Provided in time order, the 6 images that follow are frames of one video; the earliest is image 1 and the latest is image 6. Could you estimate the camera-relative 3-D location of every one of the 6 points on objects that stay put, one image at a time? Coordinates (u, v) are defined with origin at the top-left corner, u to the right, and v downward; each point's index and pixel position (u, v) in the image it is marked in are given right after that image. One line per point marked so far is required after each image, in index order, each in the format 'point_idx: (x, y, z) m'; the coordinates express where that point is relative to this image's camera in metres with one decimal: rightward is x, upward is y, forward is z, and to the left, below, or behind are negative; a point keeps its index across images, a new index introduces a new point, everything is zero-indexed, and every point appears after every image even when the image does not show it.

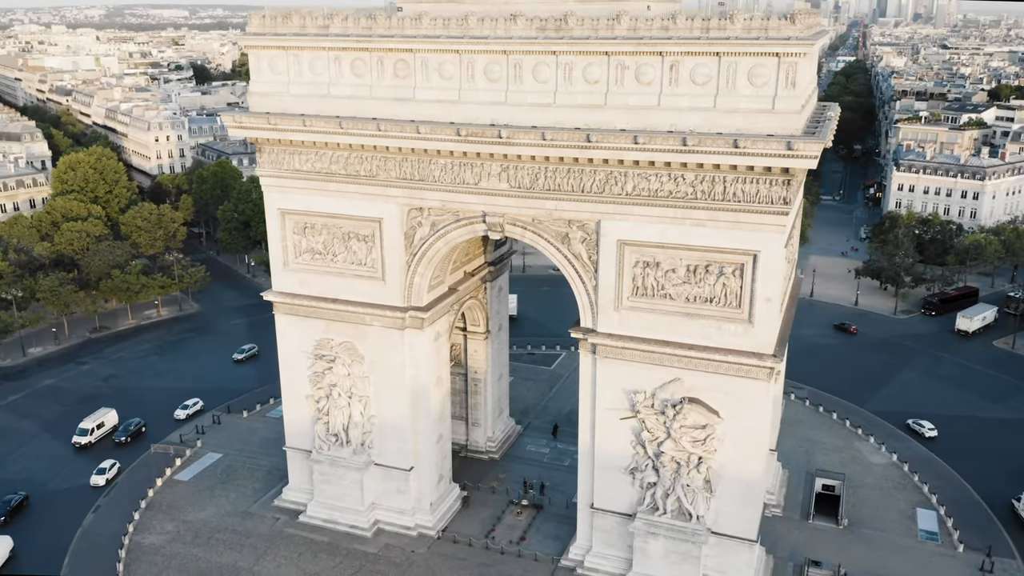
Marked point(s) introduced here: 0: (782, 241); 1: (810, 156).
0: (+6.5, +1.1, +19.8) m
1: (+6.7, +3.0, +18.4) m
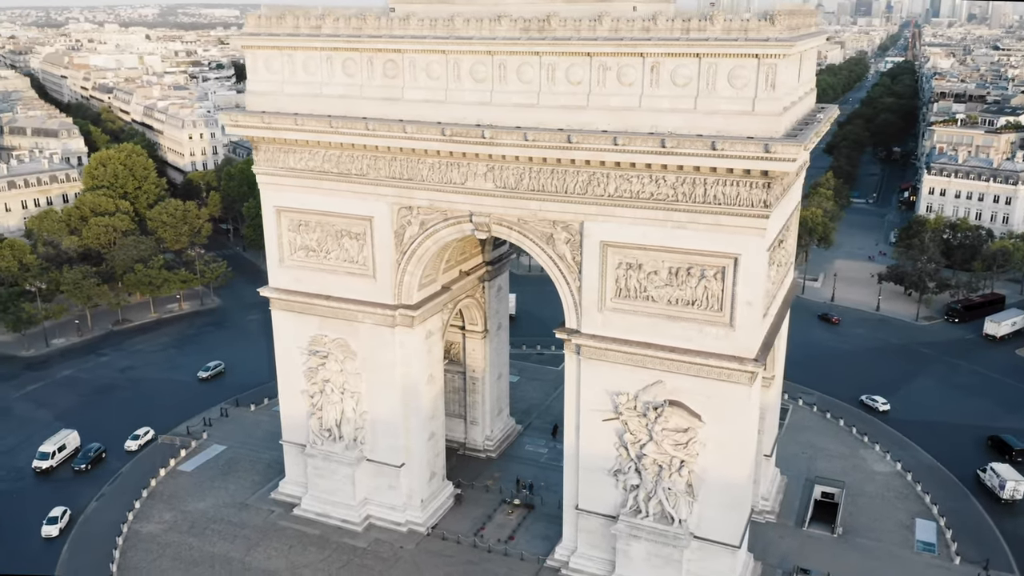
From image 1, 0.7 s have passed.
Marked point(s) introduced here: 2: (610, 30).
0: (+6.0, +1.0, +19.6) m
1: (+6.1, +2.9, +18.2) m
2: (+2.4, +6.3, +19.9) m
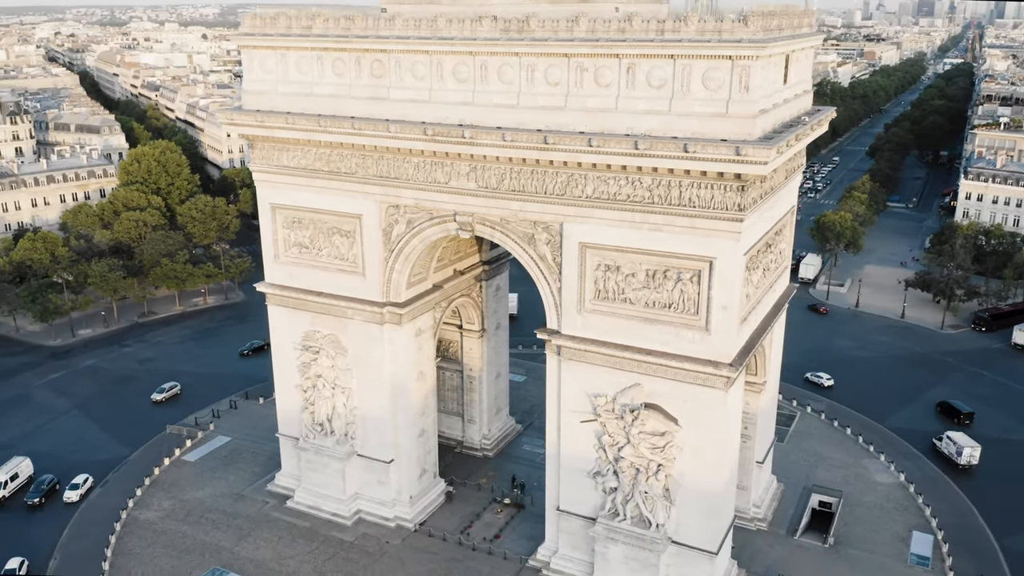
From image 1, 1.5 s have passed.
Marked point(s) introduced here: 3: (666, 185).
0: (+5.3, +0.9, +19.4) m
1: (+5.4, +2.8, +18.0) m
2: (+1.8, +6.3, +19.9) m
3: (+3.7, +2.5, +19.7) m
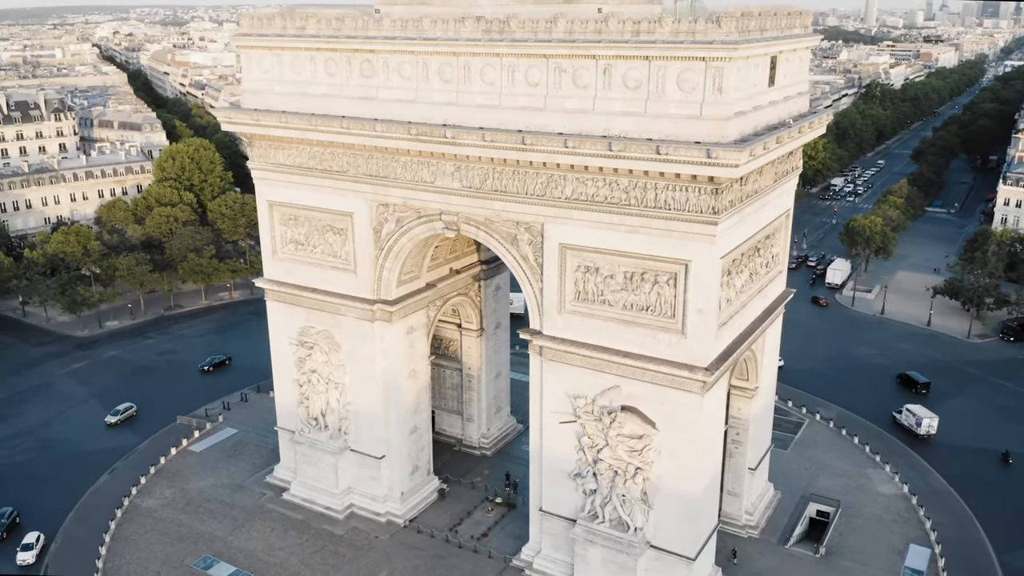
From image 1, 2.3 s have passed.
0: (+4.7, +0.9, +19.2) m
1: (+4.7, +2.7, +17.8) m
2: (+1.3, +6.2, +19.9) m
3: (+3.1, +2.4, +19.6) m
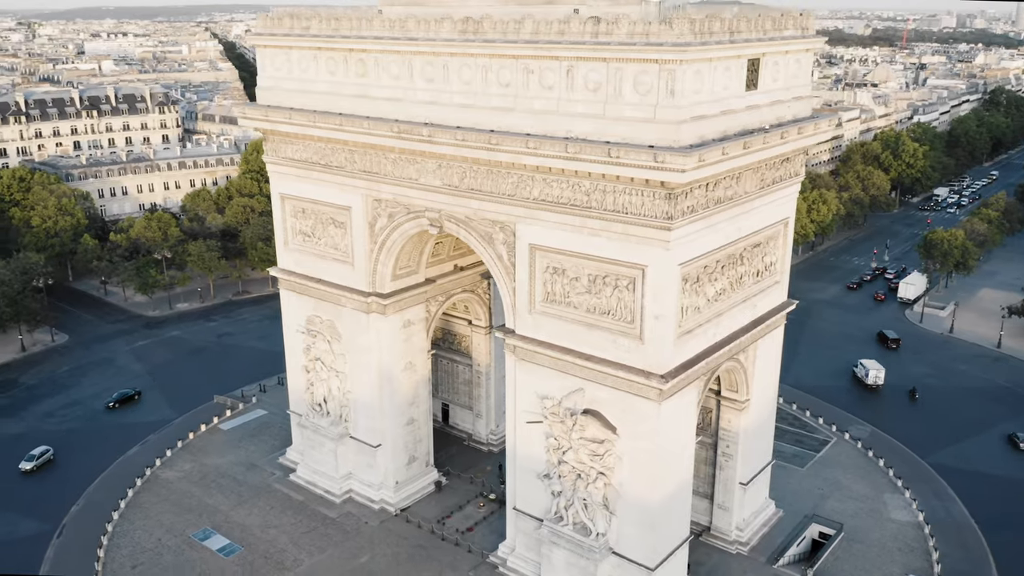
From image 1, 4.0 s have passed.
0: (+3.6, +0.7, +18.8) m
1: (+3.5, +2.6, +17.5) m
2: (+0.5, +6.2, +19.9) m
3: (+2.2, +2.3, +19.5) m
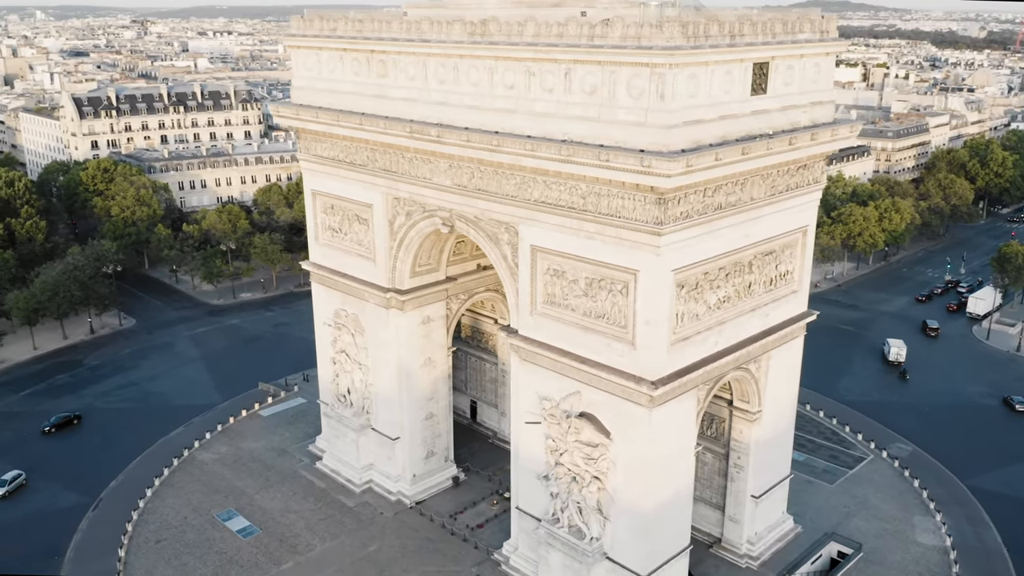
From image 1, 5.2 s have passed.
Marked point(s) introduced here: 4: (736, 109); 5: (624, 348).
0: (+3.3, +0.6, +18.6) m
1: (+3.2, +2.4, +17.3) m
2: (+0.6, +6.2, +20.0) m
3: (+2.0, +2.3, +19.4) m
4: (+5.3, +4.2, +19.4) m
5: (+2.7, -1.5, +20.0) m
